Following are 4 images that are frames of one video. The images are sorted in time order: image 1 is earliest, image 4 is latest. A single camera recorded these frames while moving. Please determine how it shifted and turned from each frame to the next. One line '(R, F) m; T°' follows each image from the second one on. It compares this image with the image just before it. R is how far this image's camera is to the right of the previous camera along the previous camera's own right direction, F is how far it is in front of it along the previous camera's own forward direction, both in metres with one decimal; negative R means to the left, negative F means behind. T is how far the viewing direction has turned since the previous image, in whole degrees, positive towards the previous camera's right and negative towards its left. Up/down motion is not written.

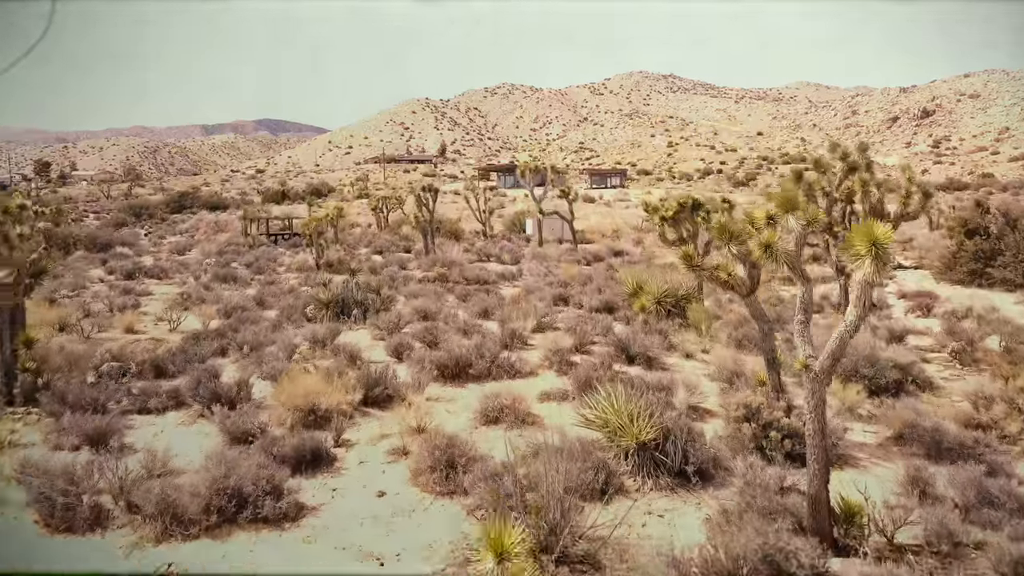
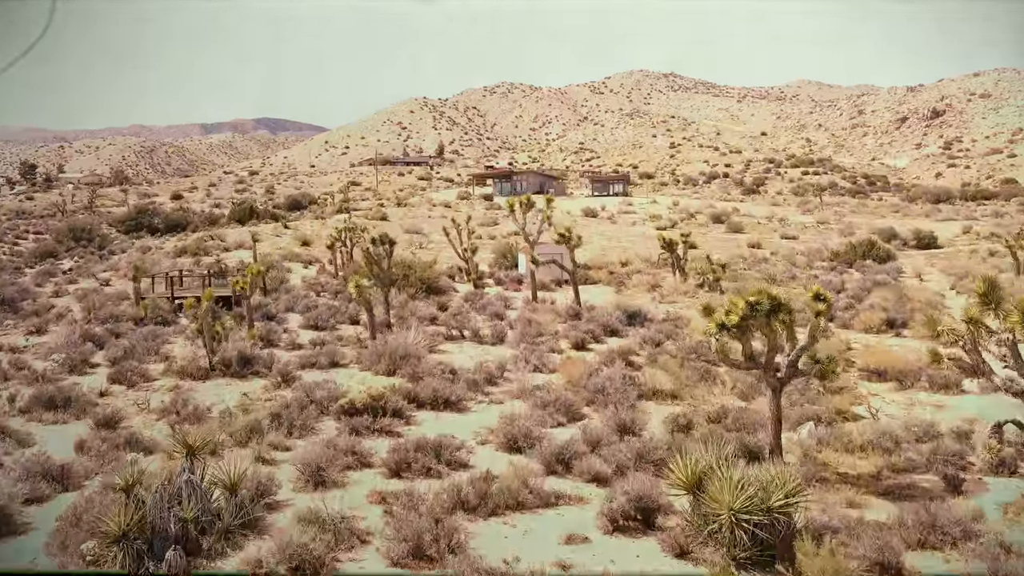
(+0.5, +5.8) m; 0°
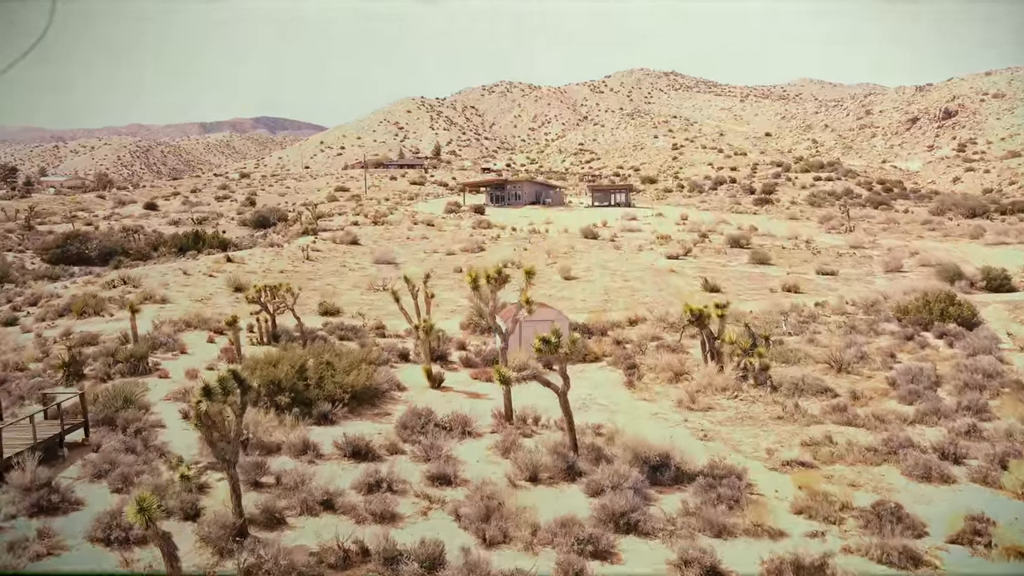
(+1.0, +7.1) m; 0°
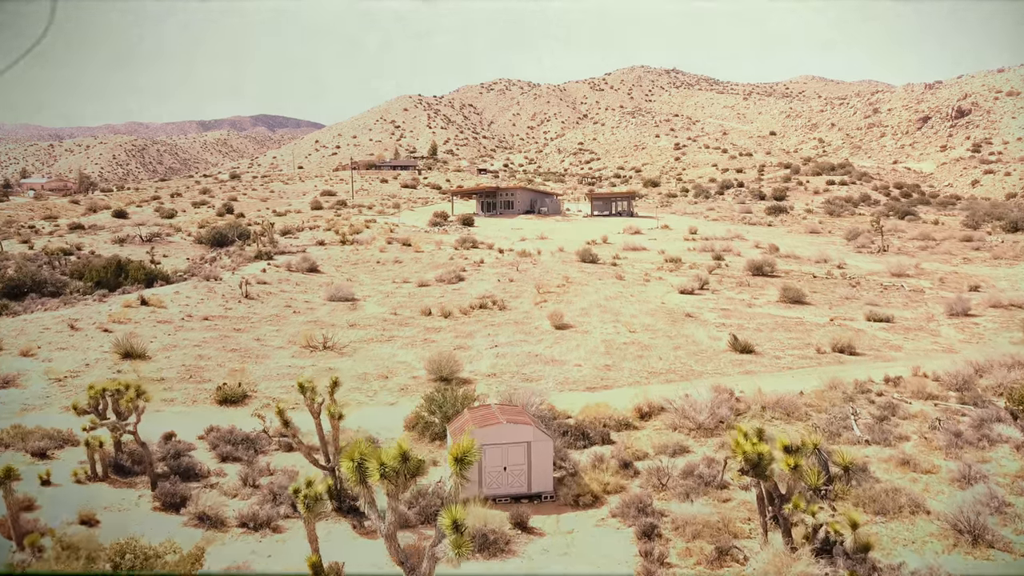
(+1.1, +7.1) m; 0°
